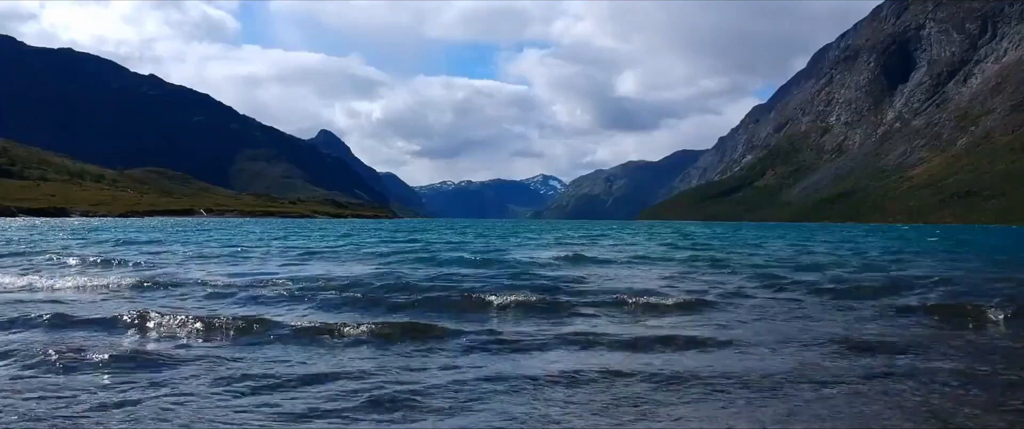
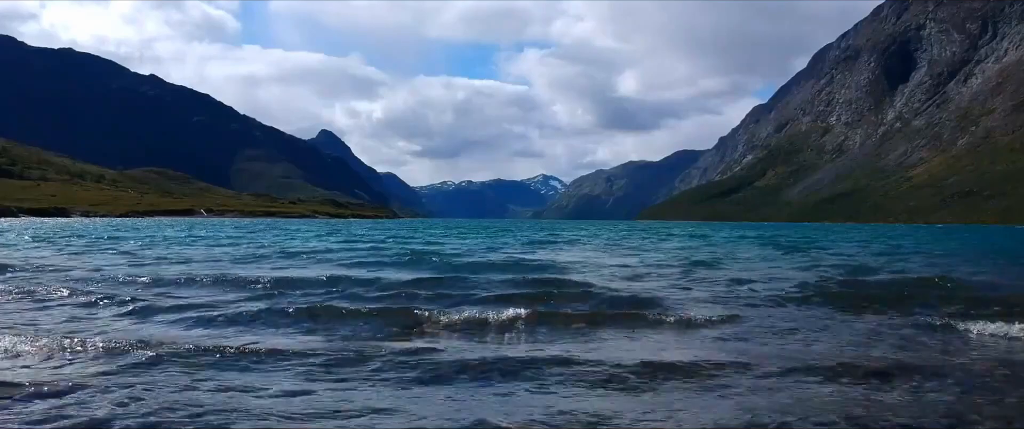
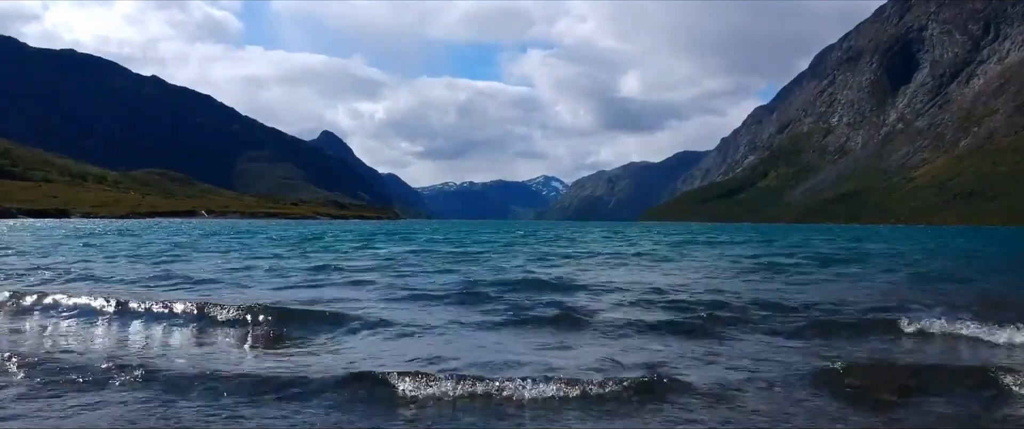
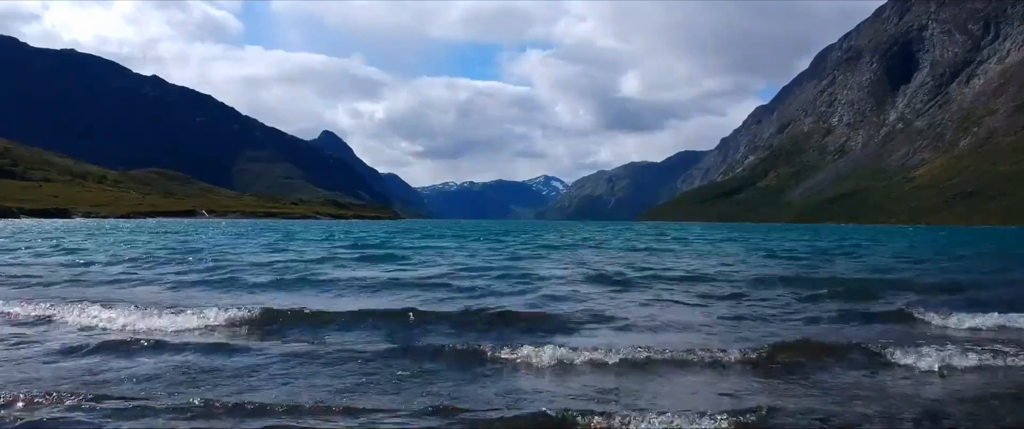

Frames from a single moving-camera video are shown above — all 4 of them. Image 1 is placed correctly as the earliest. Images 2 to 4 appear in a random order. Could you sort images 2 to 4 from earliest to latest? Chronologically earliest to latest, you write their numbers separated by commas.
2, 4, 3
